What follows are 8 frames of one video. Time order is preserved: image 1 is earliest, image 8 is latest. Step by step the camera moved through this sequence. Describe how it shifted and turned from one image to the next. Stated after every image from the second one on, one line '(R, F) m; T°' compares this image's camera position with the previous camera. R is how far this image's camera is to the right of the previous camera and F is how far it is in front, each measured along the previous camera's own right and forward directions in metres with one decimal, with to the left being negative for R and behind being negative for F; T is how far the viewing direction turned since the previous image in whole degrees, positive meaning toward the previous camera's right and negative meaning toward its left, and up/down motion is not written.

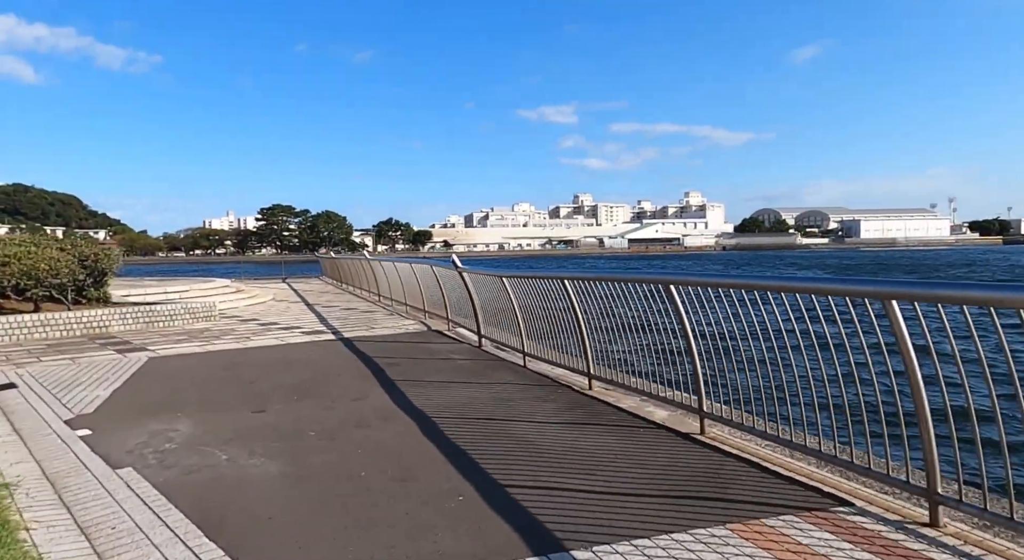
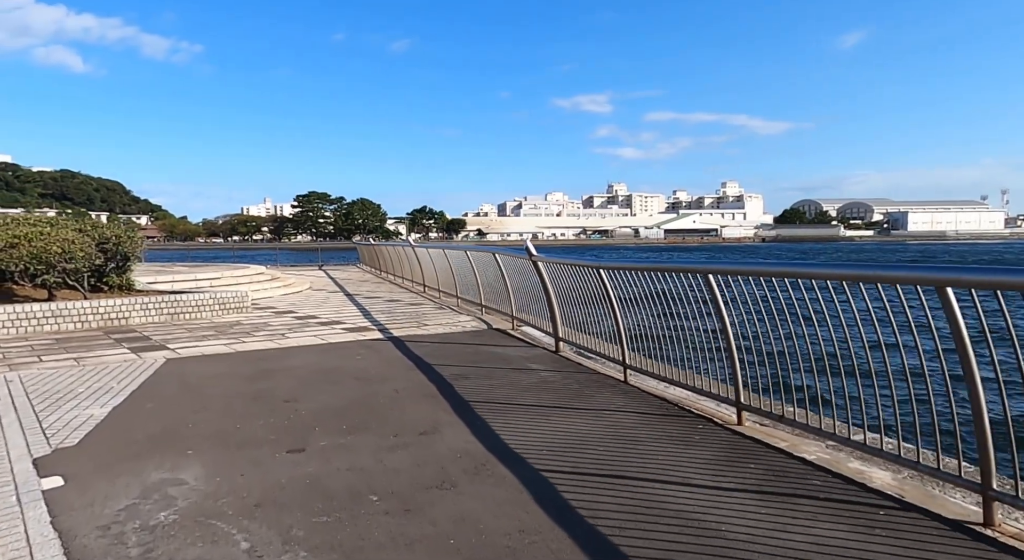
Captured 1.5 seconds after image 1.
(-0.6, +1.6) m; -3°
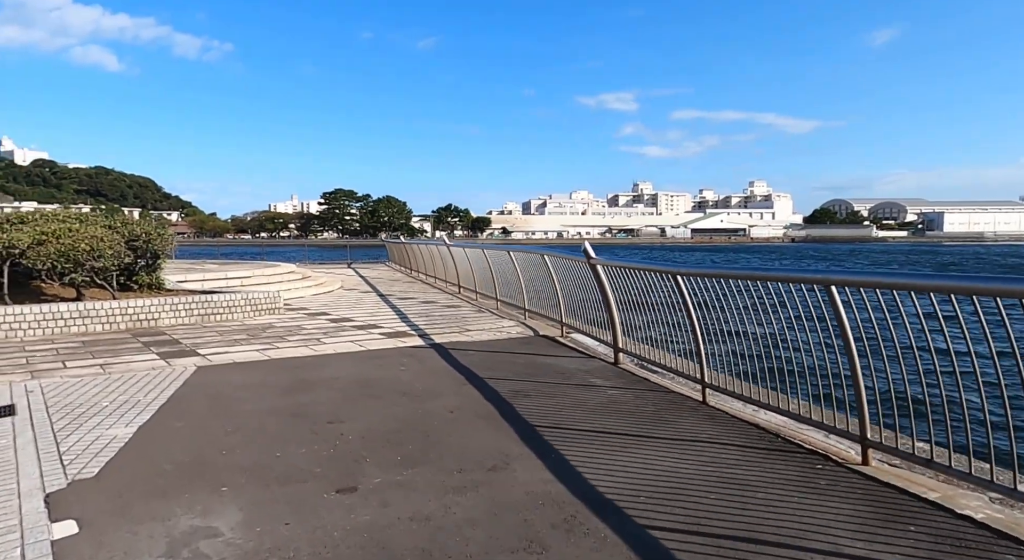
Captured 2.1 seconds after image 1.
(-0.3, +0.6) m; -2°
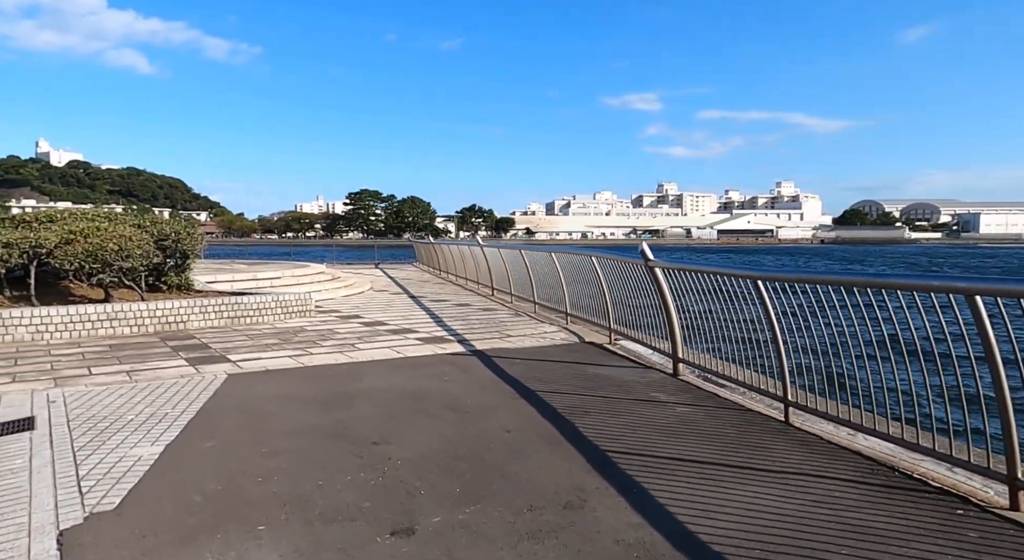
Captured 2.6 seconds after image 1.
(-0.3, +0.5) m; -2°
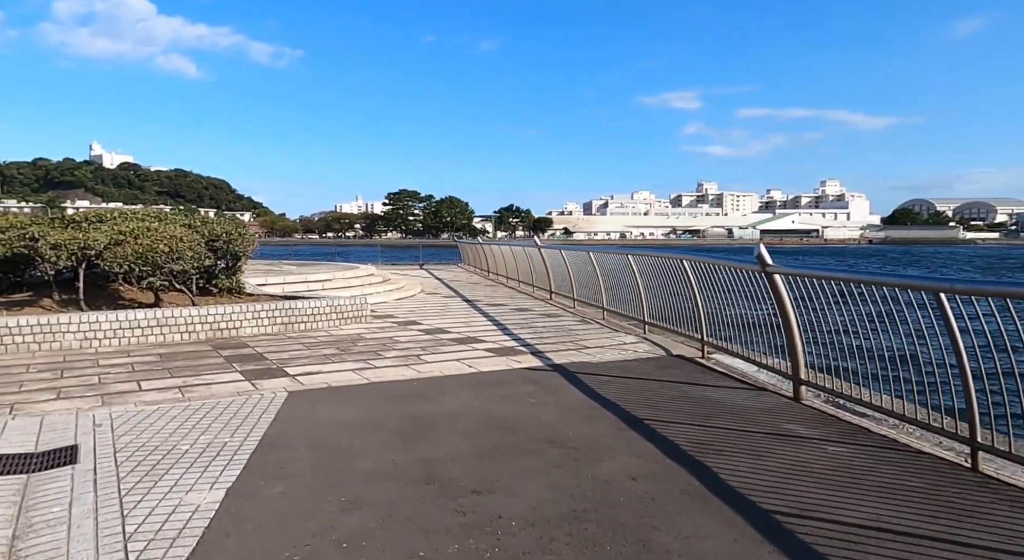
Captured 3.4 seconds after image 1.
(-0.5, +0.8) m; -3°
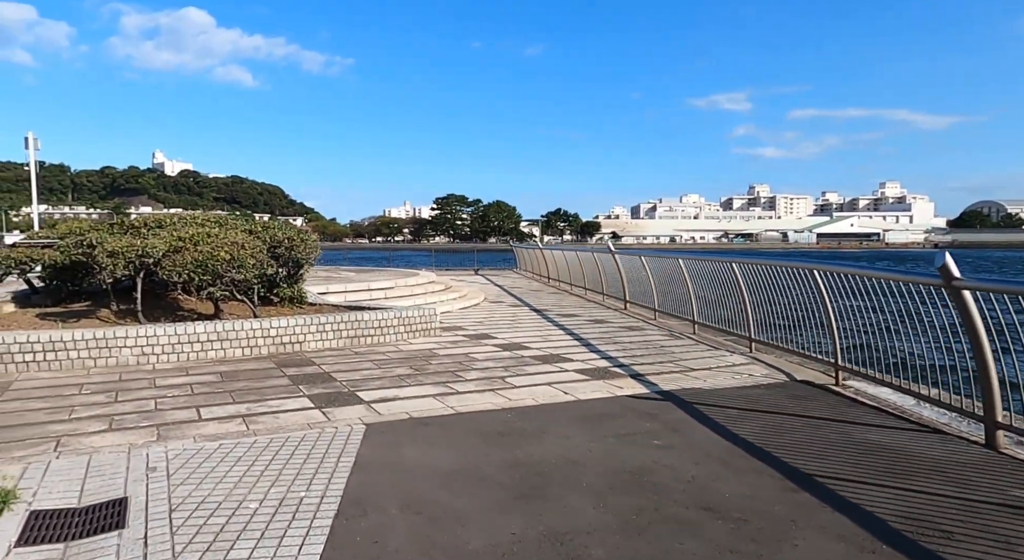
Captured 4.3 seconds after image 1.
(-0.5, +0.9) m; -4°
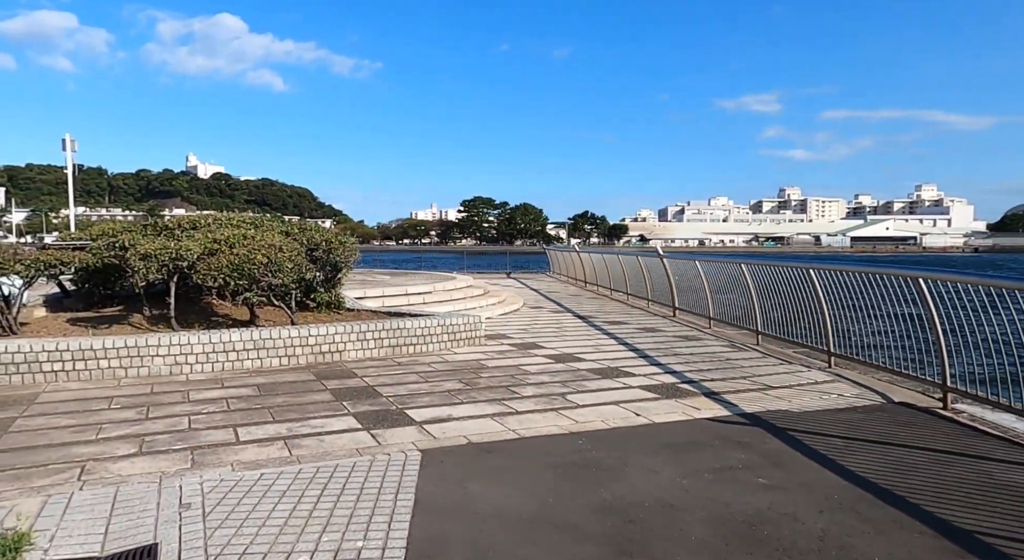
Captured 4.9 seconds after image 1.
(-0.3, +0.6) m; -2°
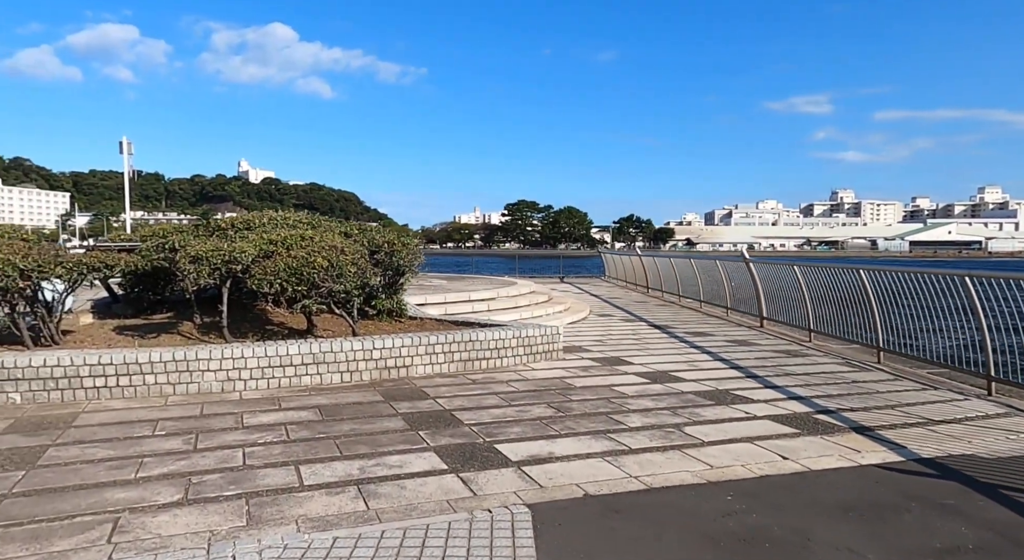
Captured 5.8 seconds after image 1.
(-0.5, +0.9) m; -4°
